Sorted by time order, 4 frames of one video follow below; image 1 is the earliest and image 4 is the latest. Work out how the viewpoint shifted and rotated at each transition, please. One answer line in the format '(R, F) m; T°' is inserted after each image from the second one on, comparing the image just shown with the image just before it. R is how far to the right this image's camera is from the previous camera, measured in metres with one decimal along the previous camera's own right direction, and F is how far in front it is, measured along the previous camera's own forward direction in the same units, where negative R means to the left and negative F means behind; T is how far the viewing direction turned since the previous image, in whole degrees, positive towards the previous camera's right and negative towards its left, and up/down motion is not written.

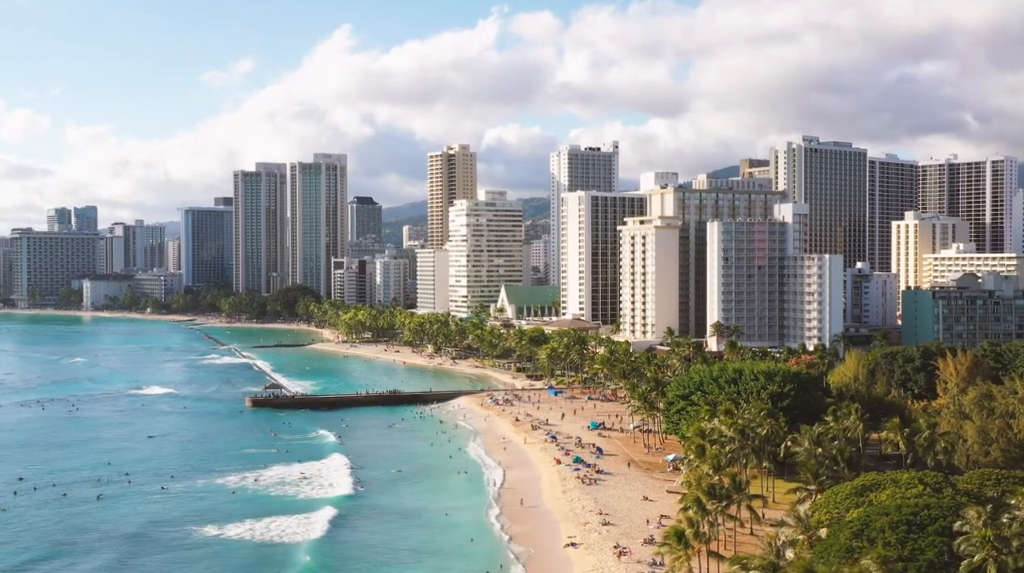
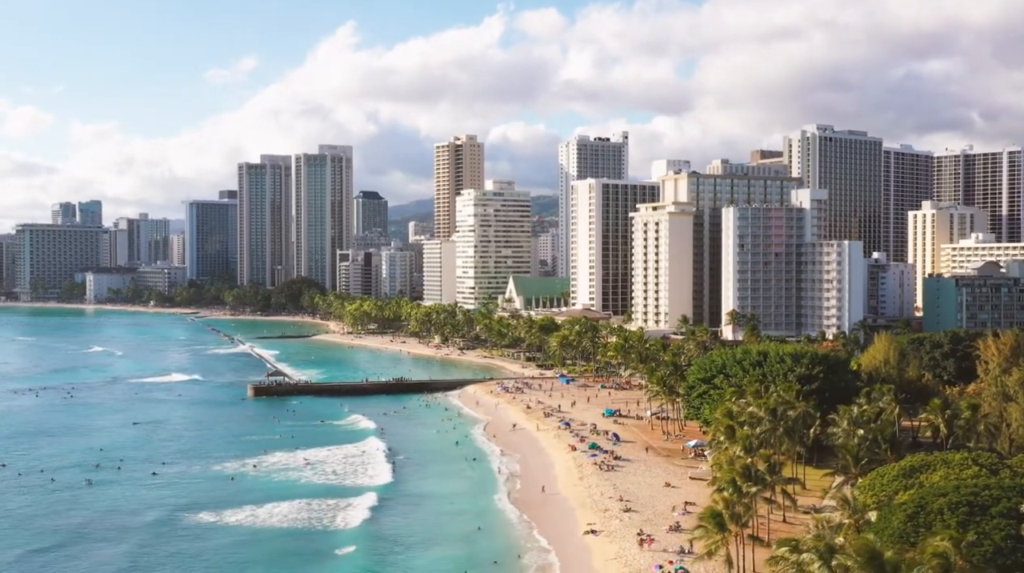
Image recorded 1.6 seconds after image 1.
(-0.8, +5.3) m; 0°
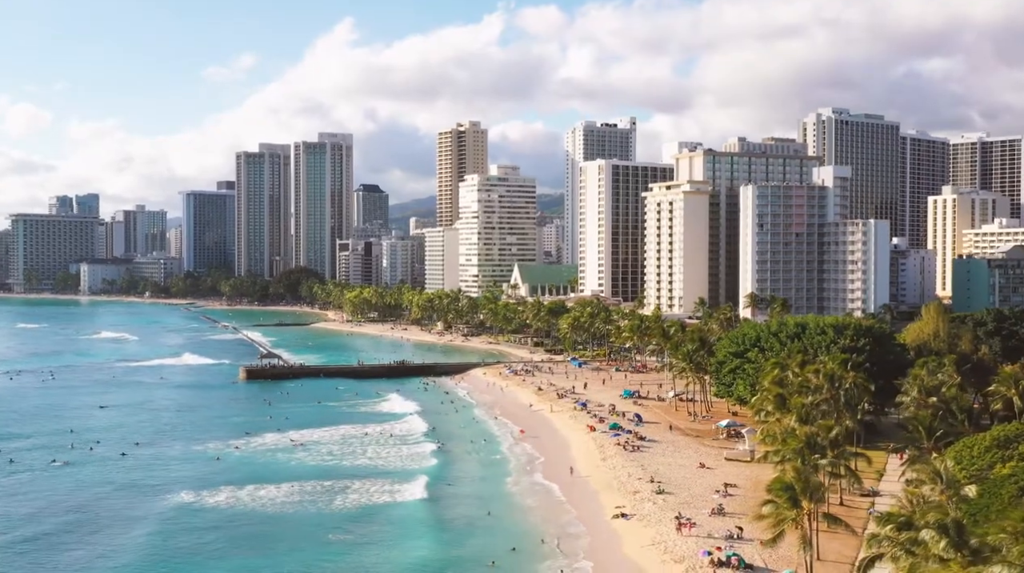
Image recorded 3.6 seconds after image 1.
(-1.2, +9.3) m; 0°
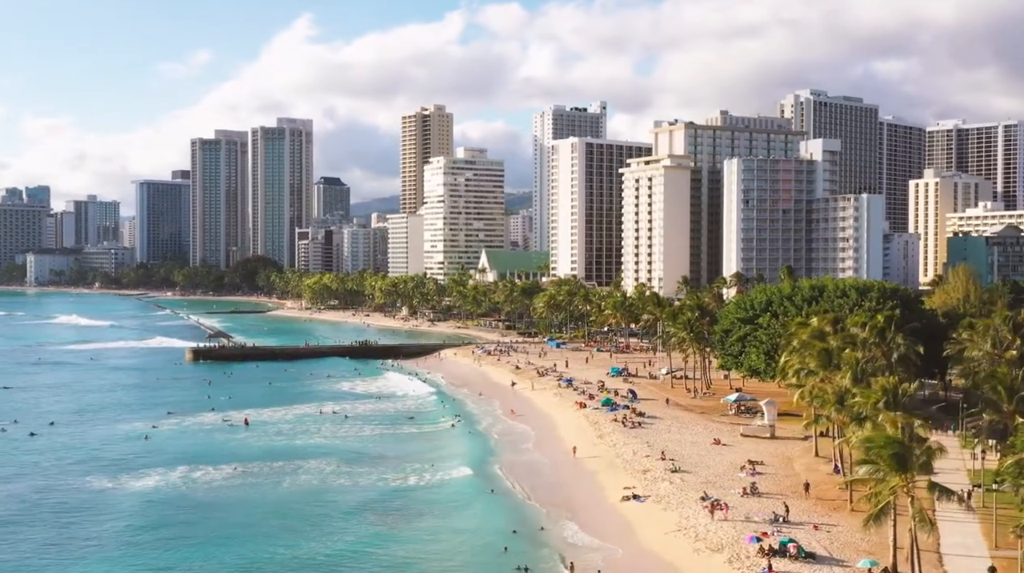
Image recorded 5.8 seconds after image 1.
(-1.4, +11.9) m; +2°
